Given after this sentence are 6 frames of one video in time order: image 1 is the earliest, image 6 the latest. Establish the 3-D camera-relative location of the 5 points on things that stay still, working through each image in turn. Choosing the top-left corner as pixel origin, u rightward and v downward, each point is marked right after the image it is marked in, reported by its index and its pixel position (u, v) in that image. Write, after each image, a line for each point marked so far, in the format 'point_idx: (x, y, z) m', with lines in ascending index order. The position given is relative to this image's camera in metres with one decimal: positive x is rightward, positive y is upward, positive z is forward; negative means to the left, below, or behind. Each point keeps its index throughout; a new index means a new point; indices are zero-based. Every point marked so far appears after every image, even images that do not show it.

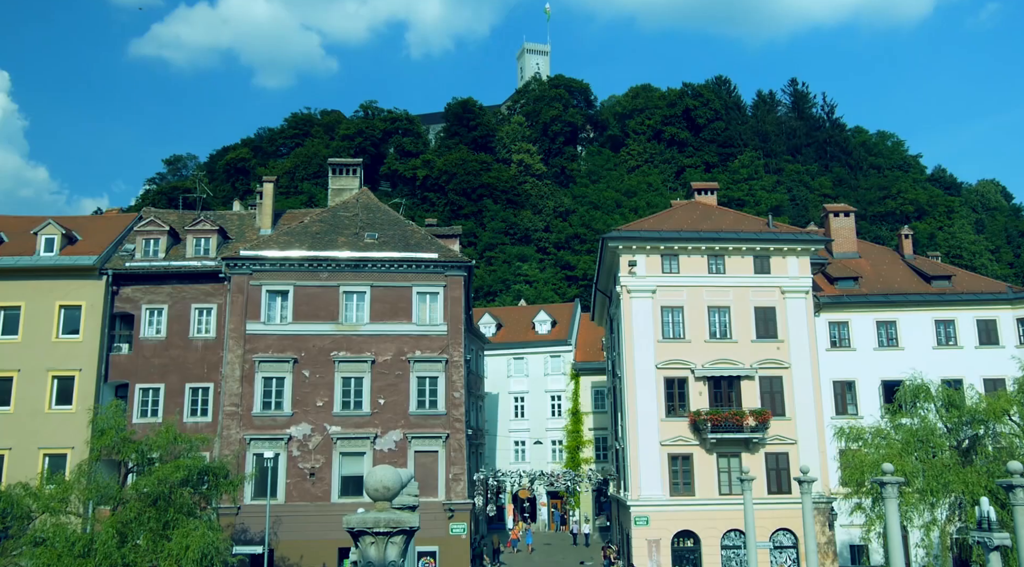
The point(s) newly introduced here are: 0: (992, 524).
0: (+10.2, -5.1, +18.1) m
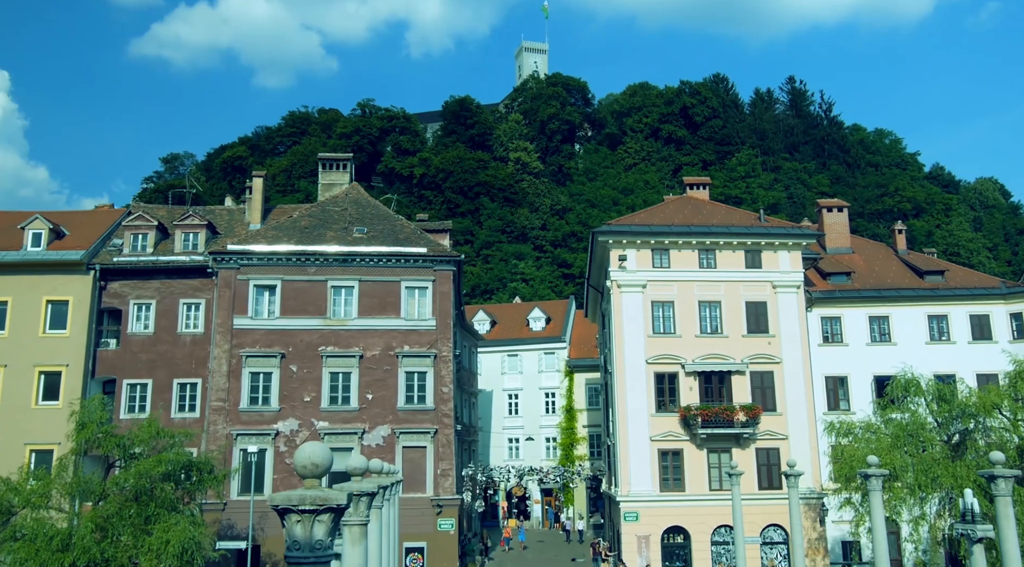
0: (+9.7, -4.9, +17.9) m
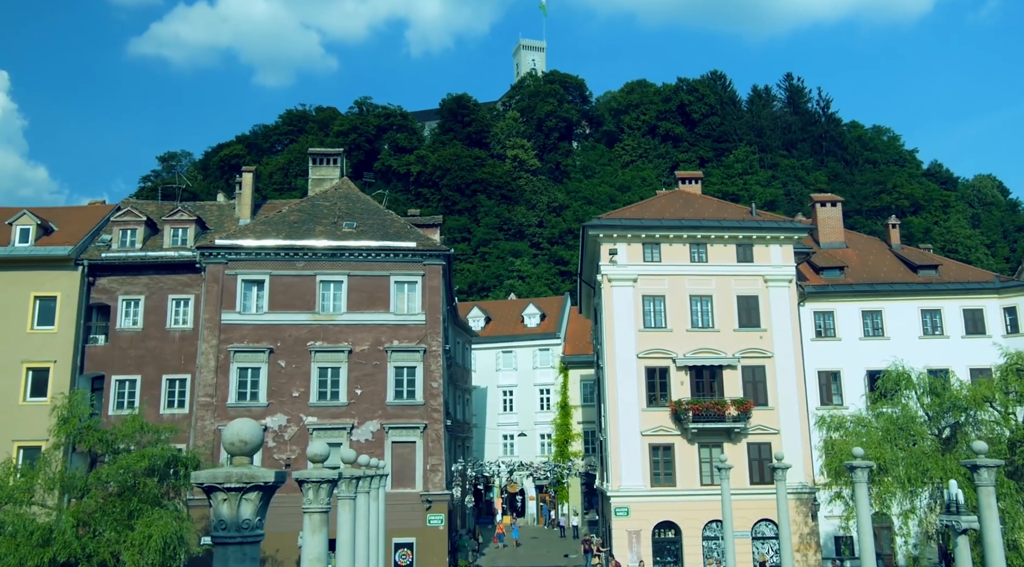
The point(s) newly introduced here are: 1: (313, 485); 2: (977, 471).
0: (+9.3, -4.6, +17.7) m
1: (-2.4, -2.4, +10.2) m
2: (+8.6, -3.5, +15.8) m
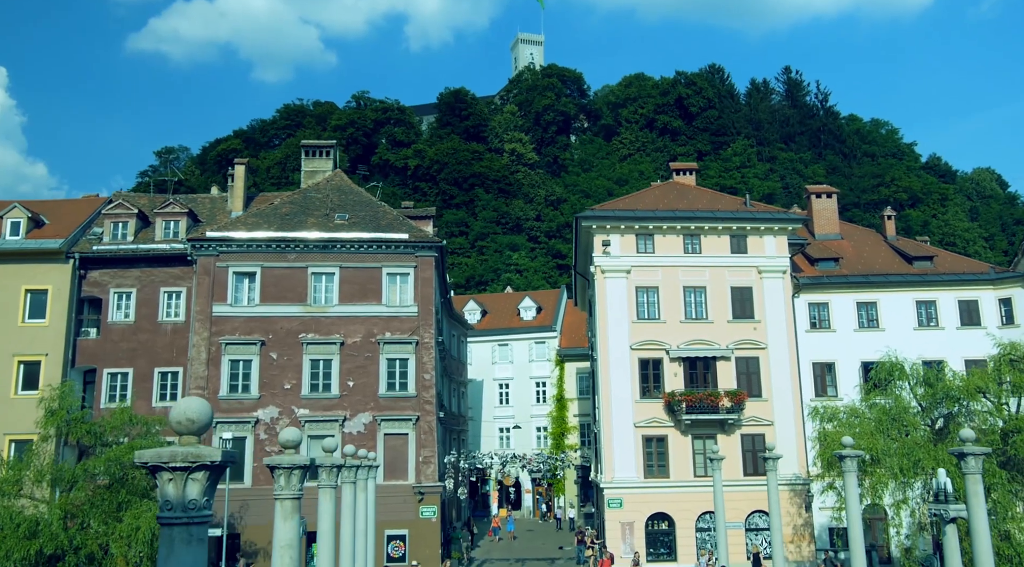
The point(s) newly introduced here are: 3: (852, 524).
0: (+9.0, -4.4, +17.6) m
1: (-2.7, -2.2, +10.0) m
2: (+8.3, -3.2, +15.7) m
3: (+7.9, -5.6, +19.9) m
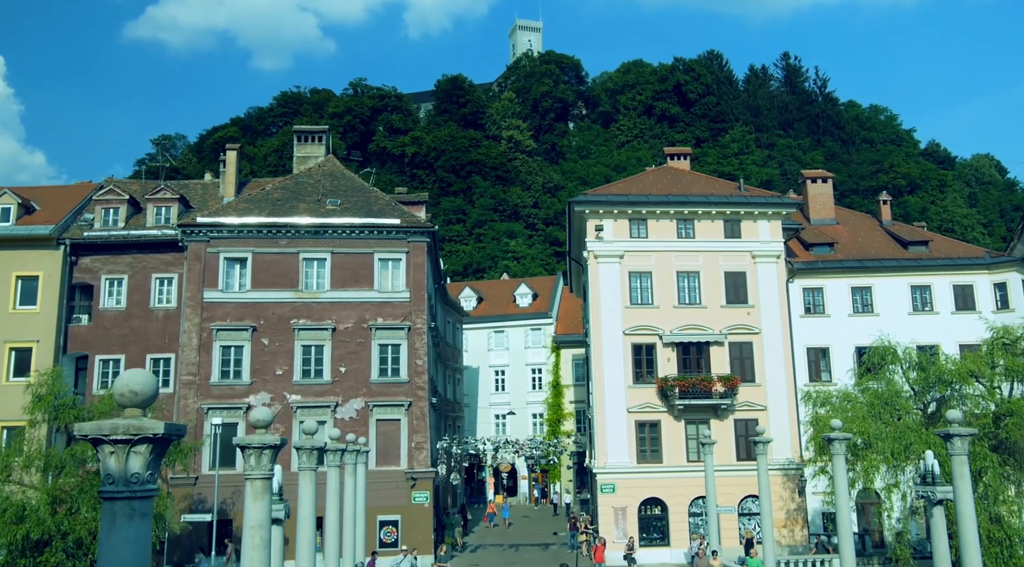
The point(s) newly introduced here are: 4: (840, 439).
0: (+8.7, -4.0, +17.5) m
1: (-3.0, -2.0, +9.9) m
2: (+8.0, -2.9, +15.6) m
3: (+7.6, -5.2, +19.8) m
4: (+7.7, -3.6, +19.9) m
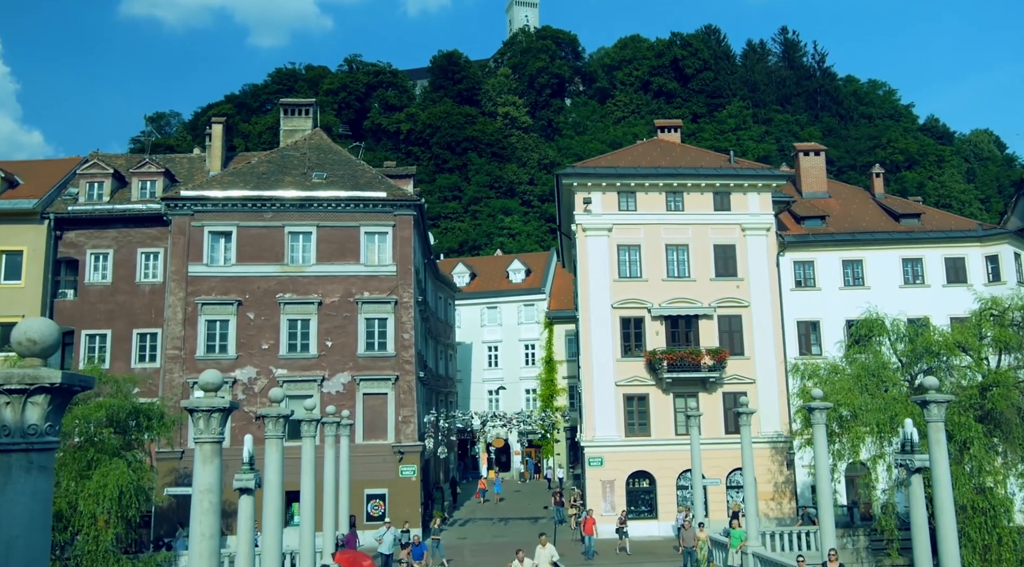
0: (+8.2, -3.3, +17.4) m
1: (-3.5, -1.5, +9.7) m
2: (+7.5, -2.2, +15.4) m
3: (+7.1, -4.4, +19.7) m
4: (+7.1, -2.9, +19.8) m
